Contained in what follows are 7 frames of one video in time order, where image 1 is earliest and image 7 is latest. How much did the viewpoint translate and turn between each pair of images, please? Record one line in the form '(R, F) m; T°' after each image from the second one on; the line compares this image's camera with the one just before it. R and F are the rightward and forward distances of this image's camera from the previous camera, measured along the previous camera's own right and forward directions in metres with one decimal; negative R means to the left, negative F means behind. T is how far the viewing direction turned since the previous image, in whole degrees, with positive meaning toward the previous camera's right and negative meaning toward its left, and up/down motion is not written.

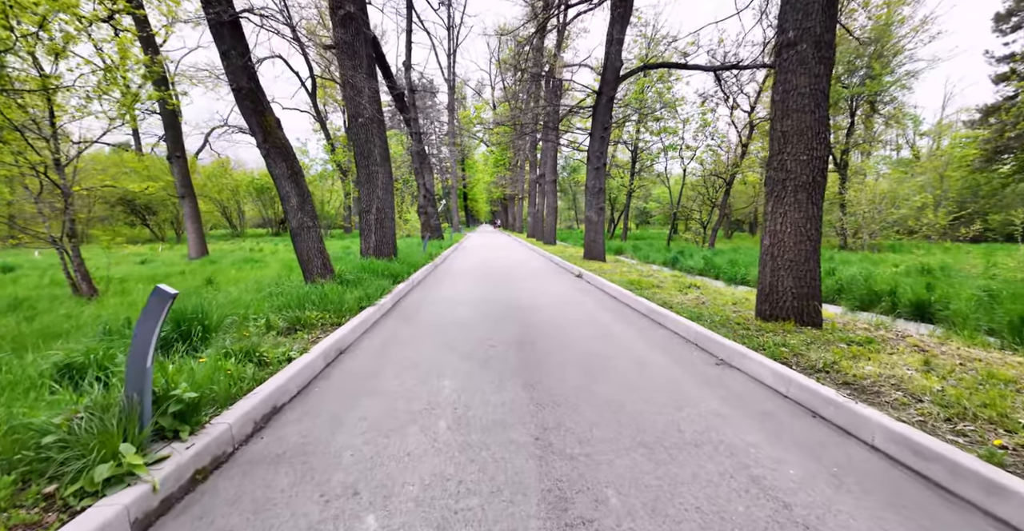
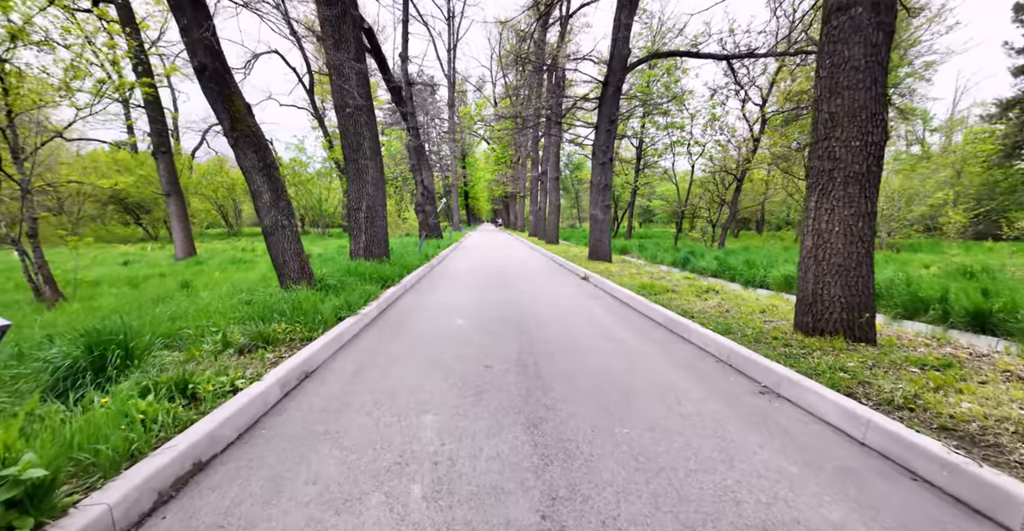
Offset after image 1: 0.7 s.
(0.0, +0.6) m; 0°
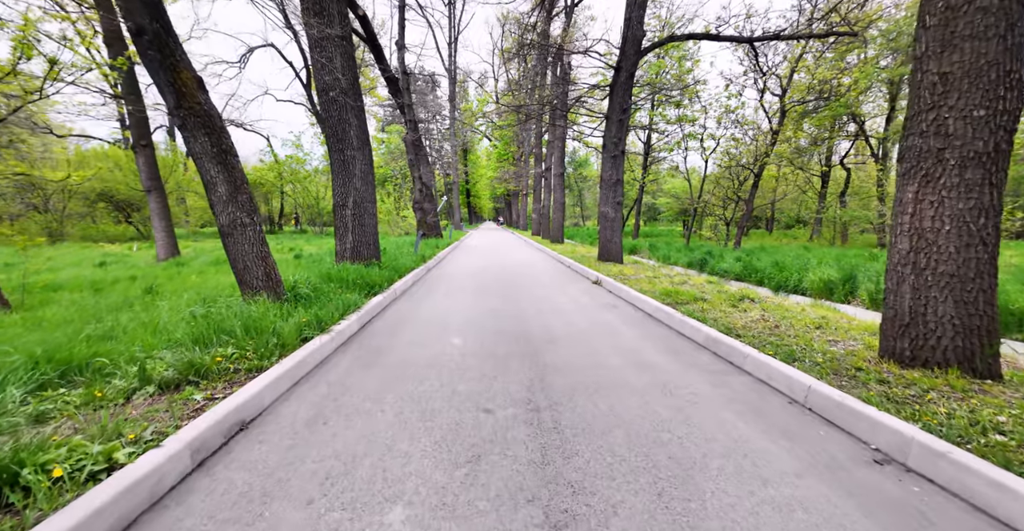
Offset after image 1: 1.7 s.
(0.0, +0.9) m; 0°
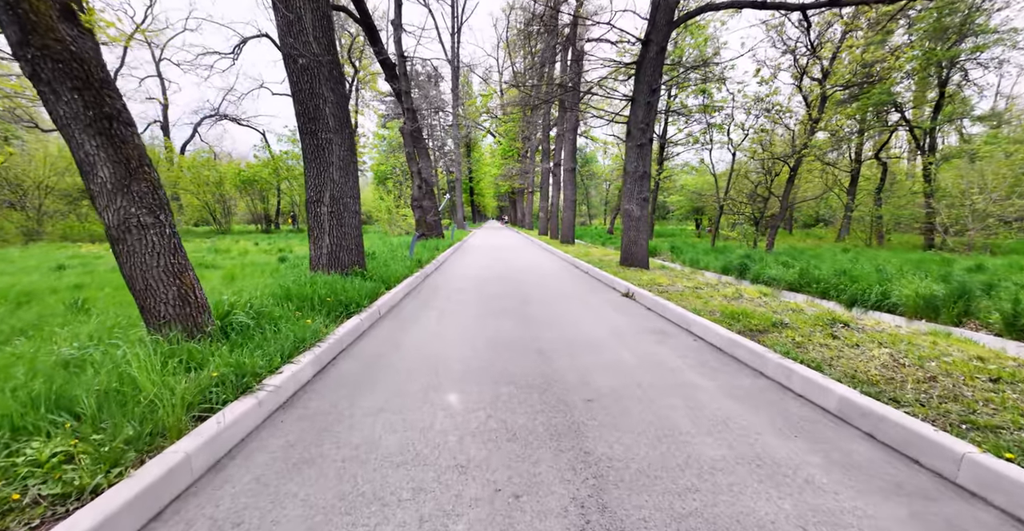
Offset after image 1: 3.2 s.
(-0.2, +1.4) m; -1°
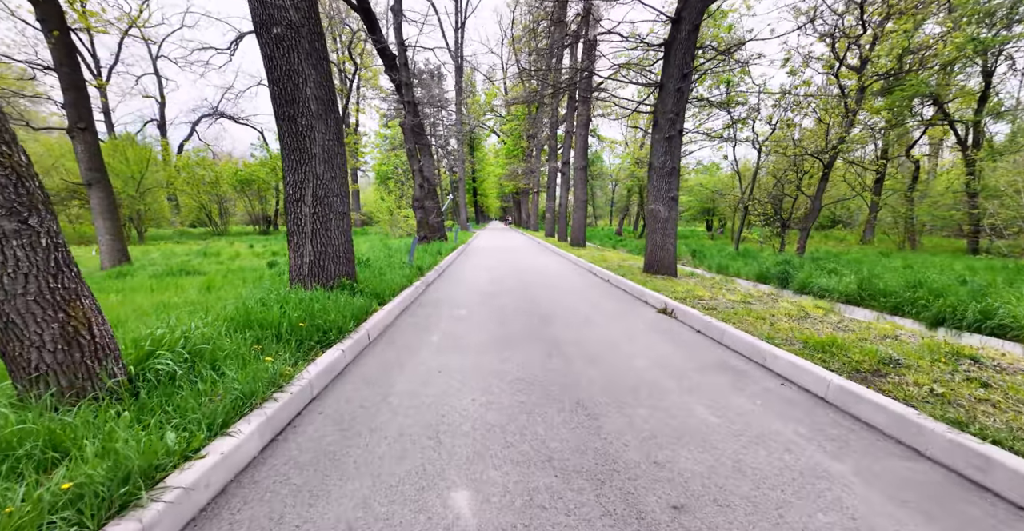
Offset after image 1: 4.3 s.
(-0.2, +1.0) m; 0°
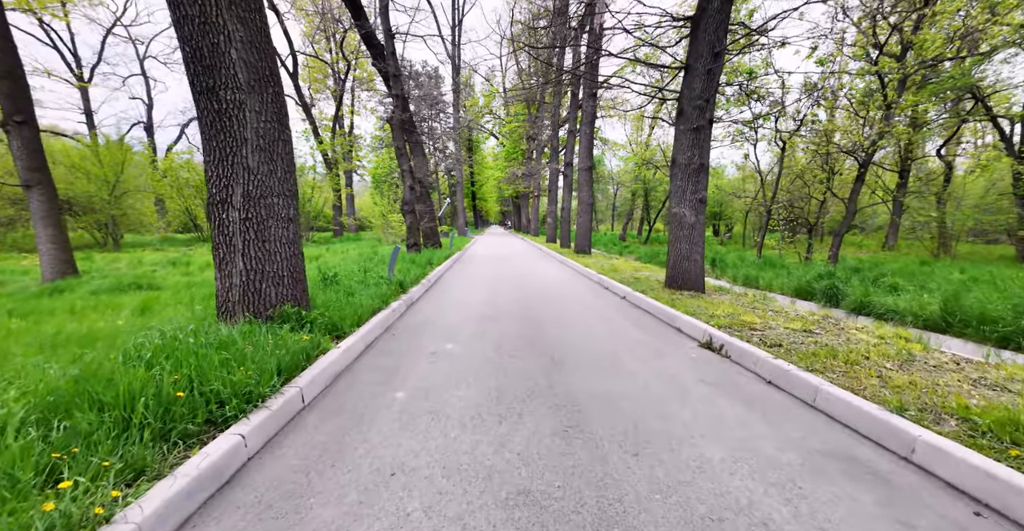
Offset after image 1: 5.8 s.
(0.0, +1.3) m; 0°
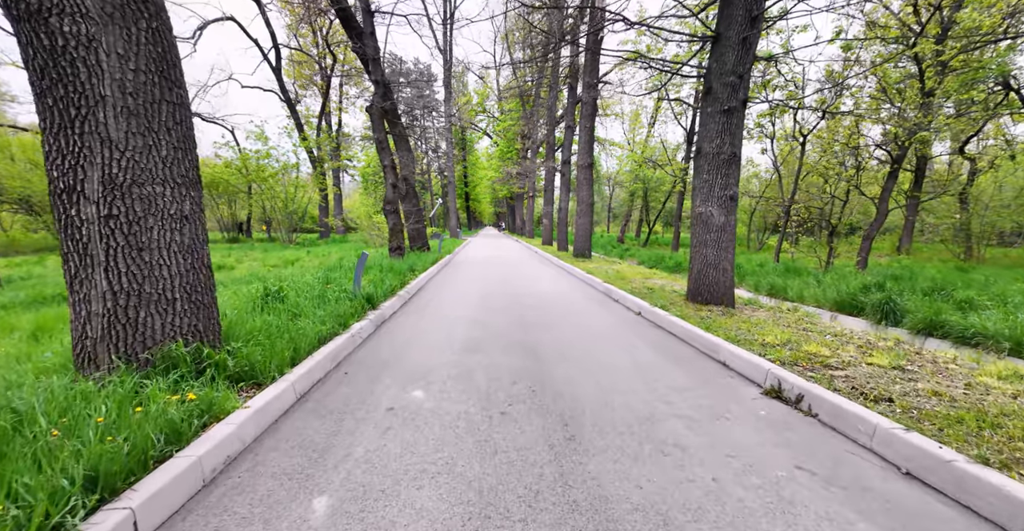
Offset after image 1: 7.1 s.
(0.0, +1.3) m; +1°
